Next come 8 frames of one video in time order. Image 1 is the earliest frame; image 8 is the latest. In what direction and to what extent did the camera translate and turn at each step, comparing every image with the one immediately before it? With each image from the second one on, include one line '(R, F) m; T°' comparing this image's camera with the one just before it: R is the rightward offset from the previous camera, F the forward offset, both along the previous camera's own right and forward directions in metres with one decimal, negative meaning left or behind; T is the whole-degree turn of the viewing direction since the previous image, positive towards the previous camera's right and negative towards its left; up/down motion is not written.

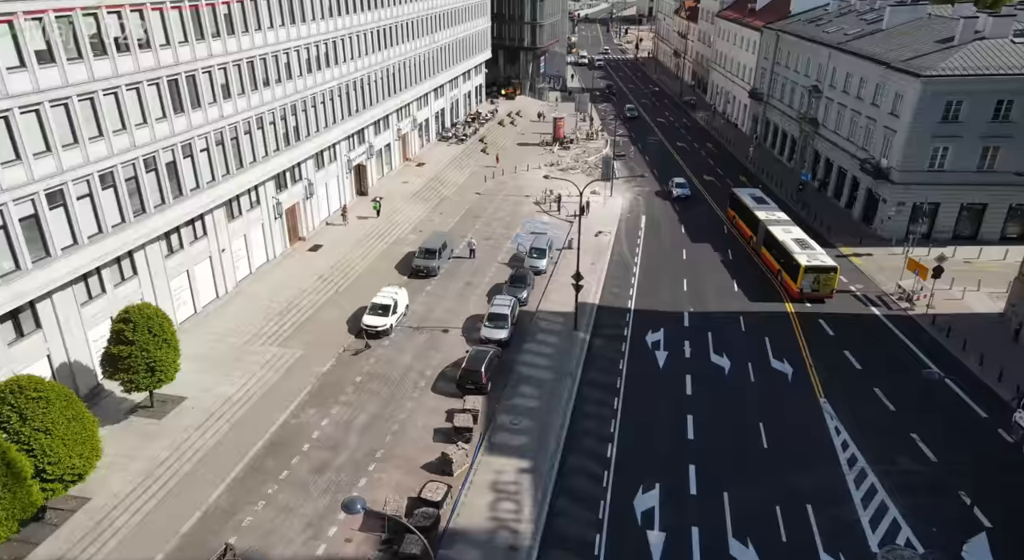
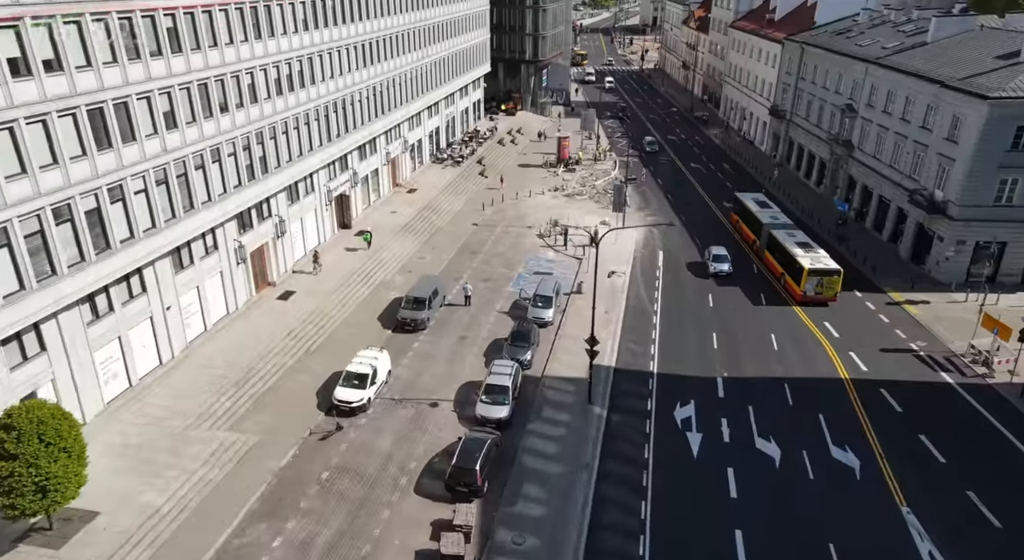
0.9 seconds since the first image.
(0.0, +7.3) m; 0°
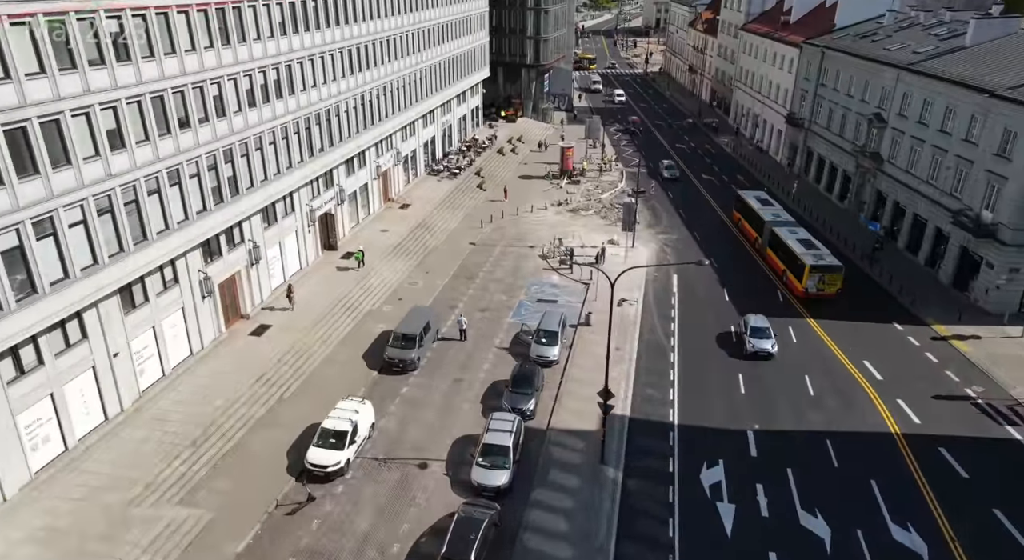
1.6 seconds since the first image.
(0.0, +5.0) m; 0°
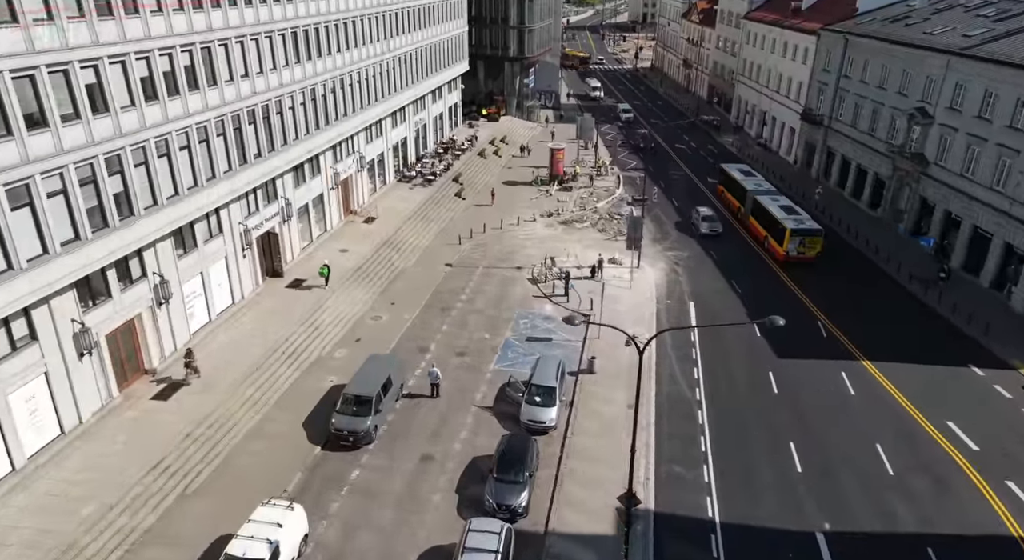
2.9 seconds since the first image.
(+0.1, +9.5) m; +1°
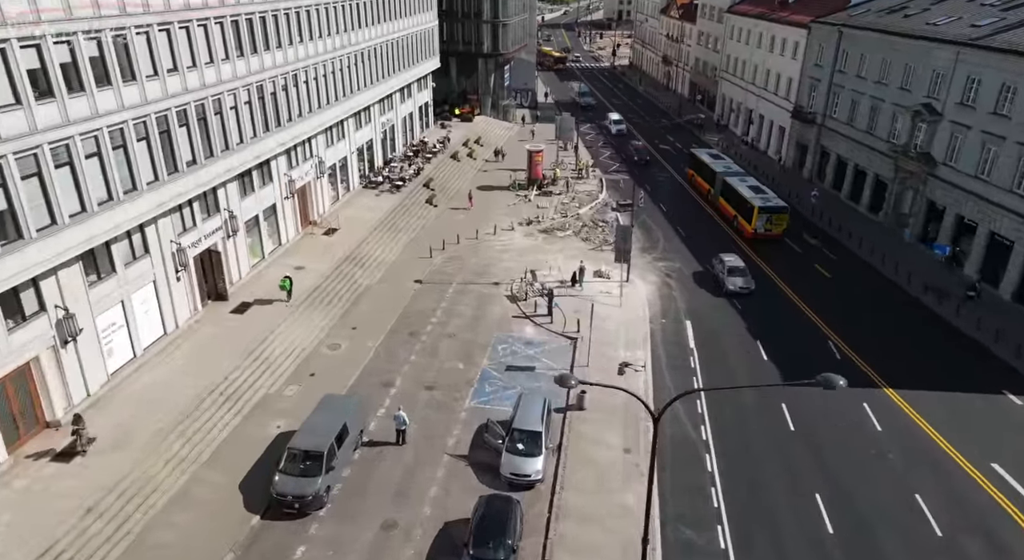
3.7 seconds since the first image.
(0.0, +5.0) m; +2°
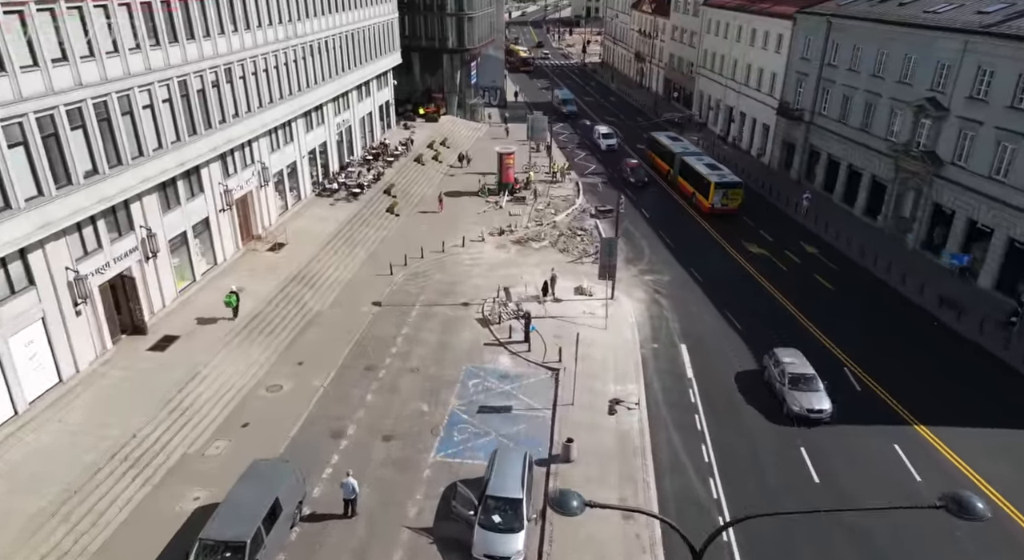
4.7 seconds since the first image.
(0.0, +5.3) m; +2°
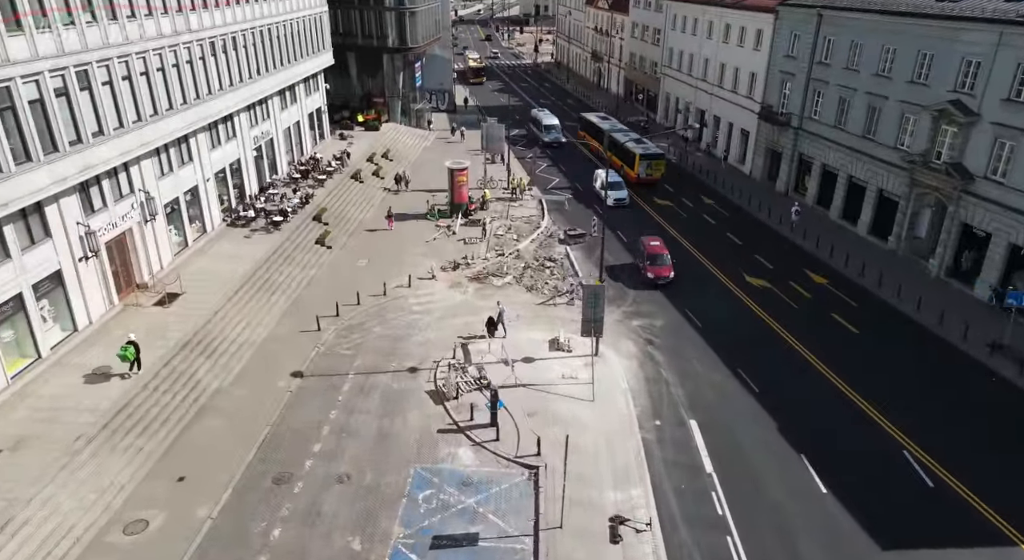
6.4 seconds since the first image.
(-0.2, +8.7) m; +4°
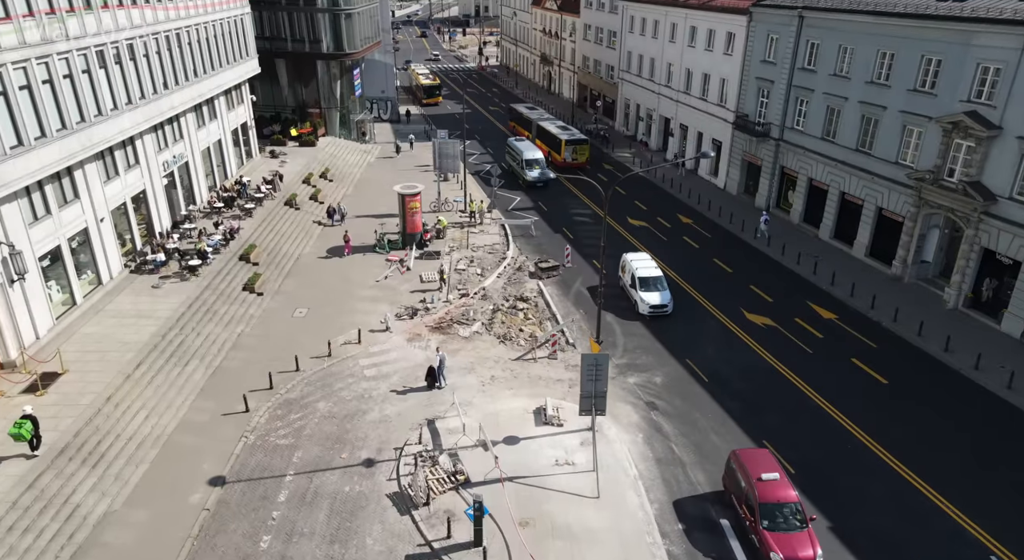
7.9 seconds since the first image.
(-1.2, +6.4) m; +5°
